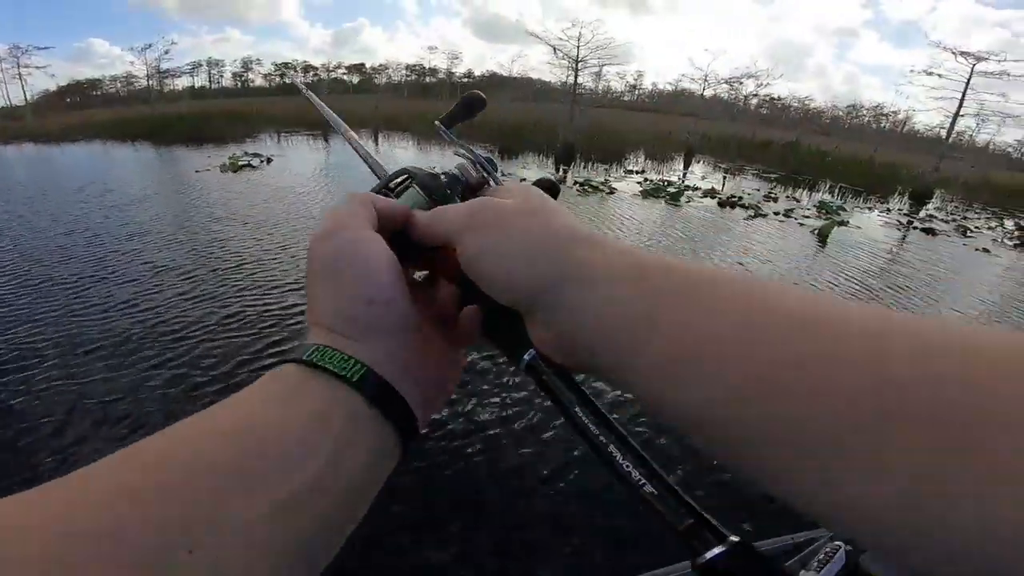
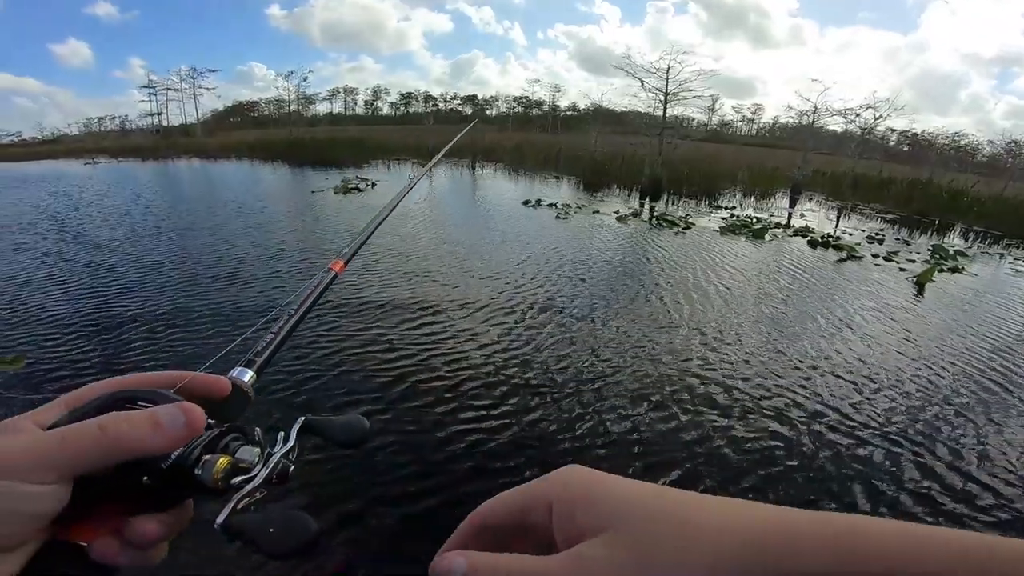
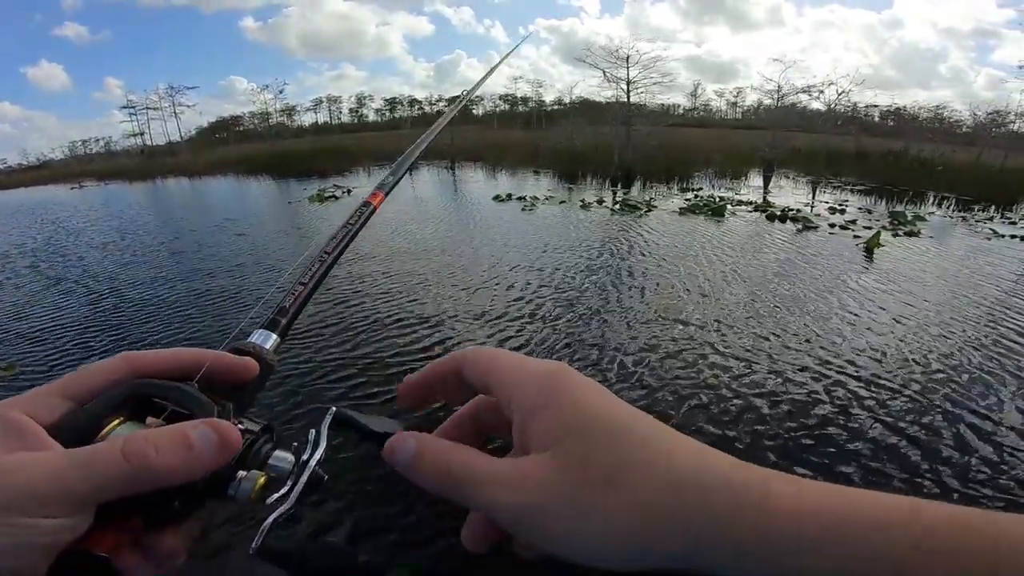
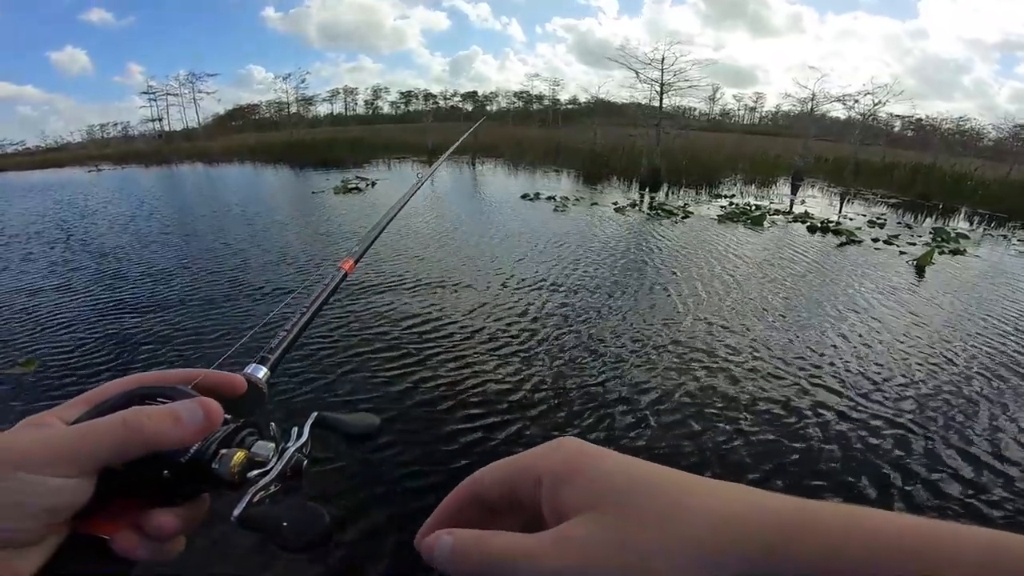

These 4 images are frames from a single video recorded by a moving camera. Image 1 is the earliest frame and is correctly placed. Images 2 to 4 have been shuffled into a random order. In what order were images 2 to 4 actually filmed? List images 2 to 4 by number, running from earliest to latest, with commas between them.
2, 4, 3
